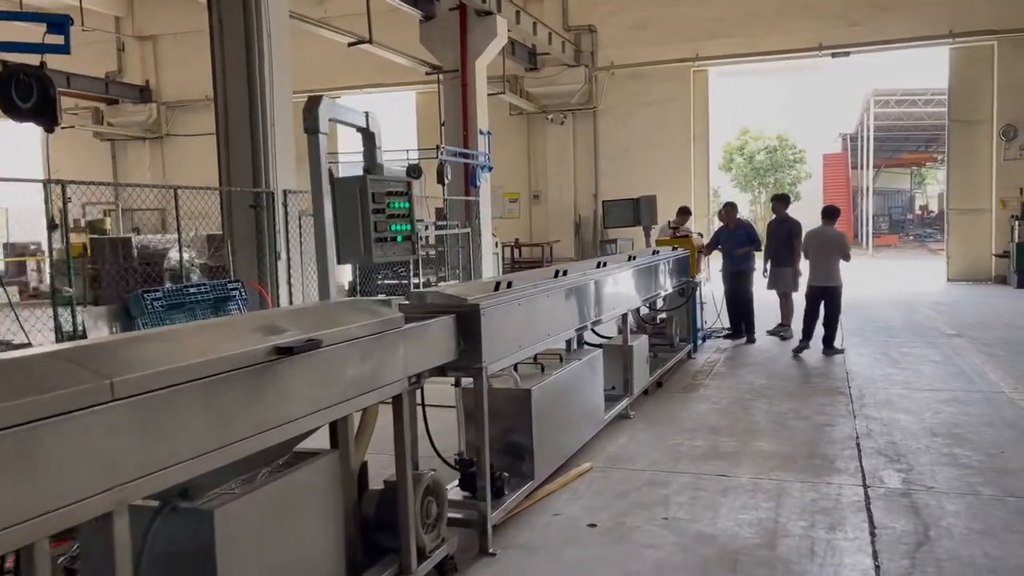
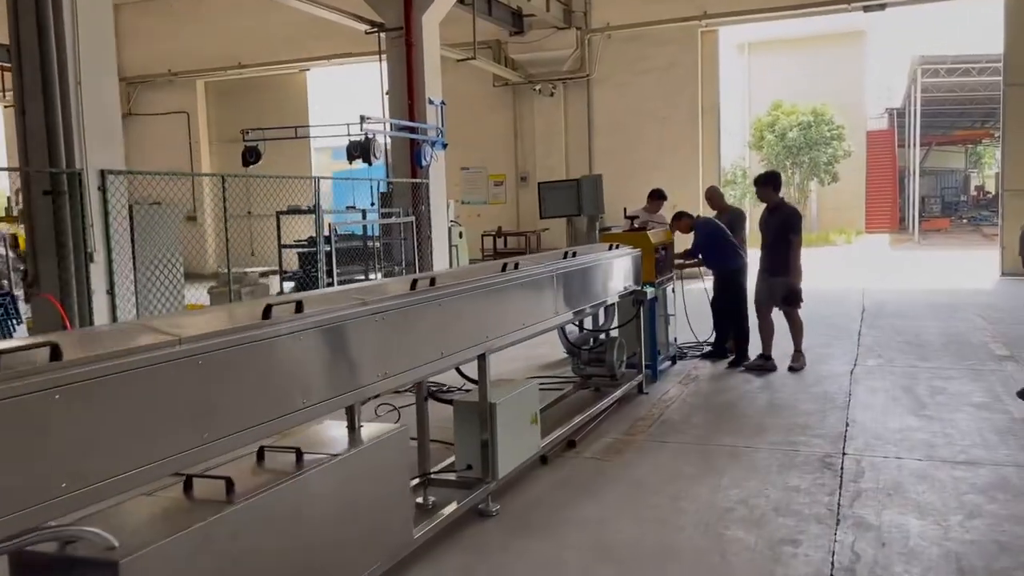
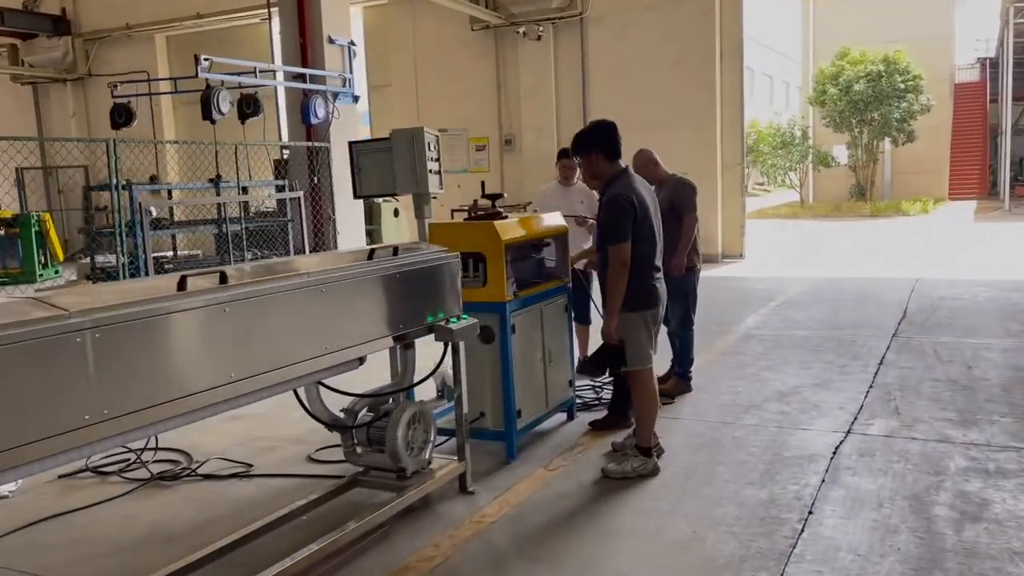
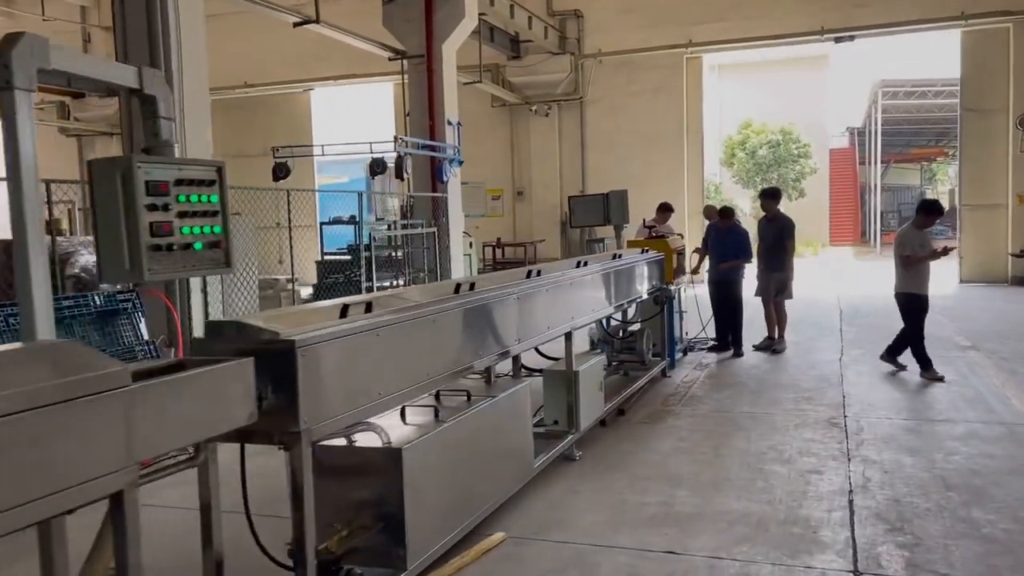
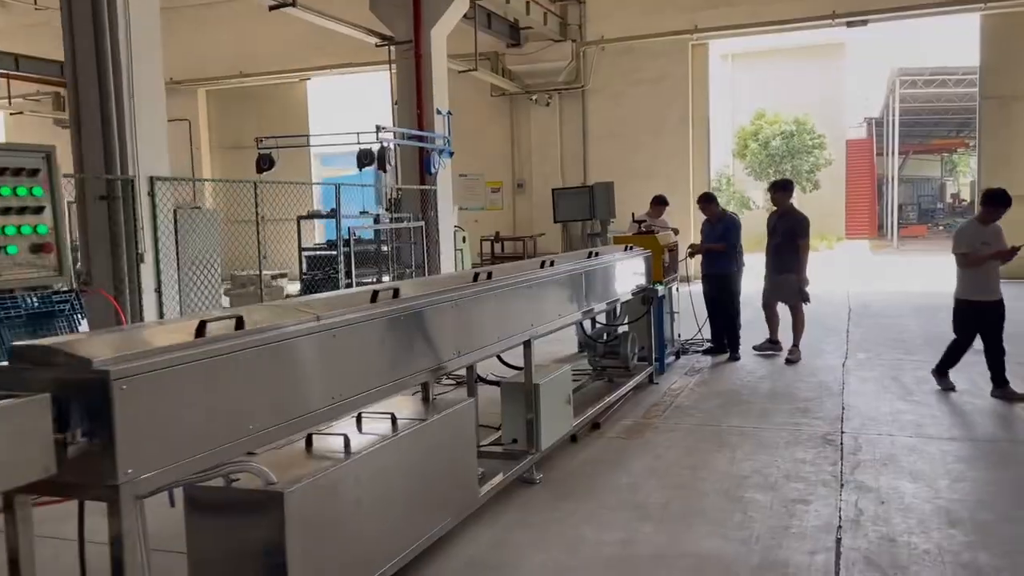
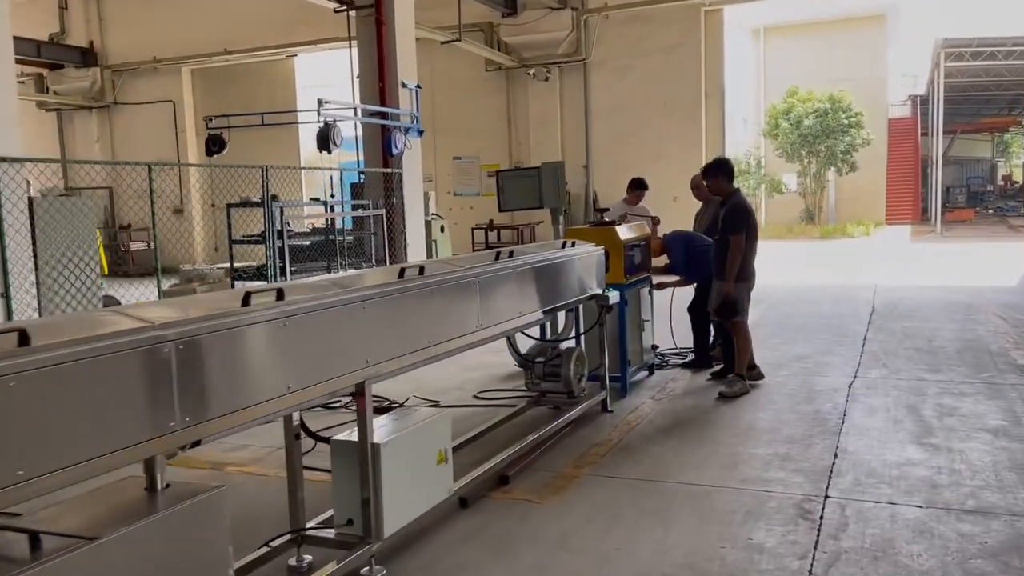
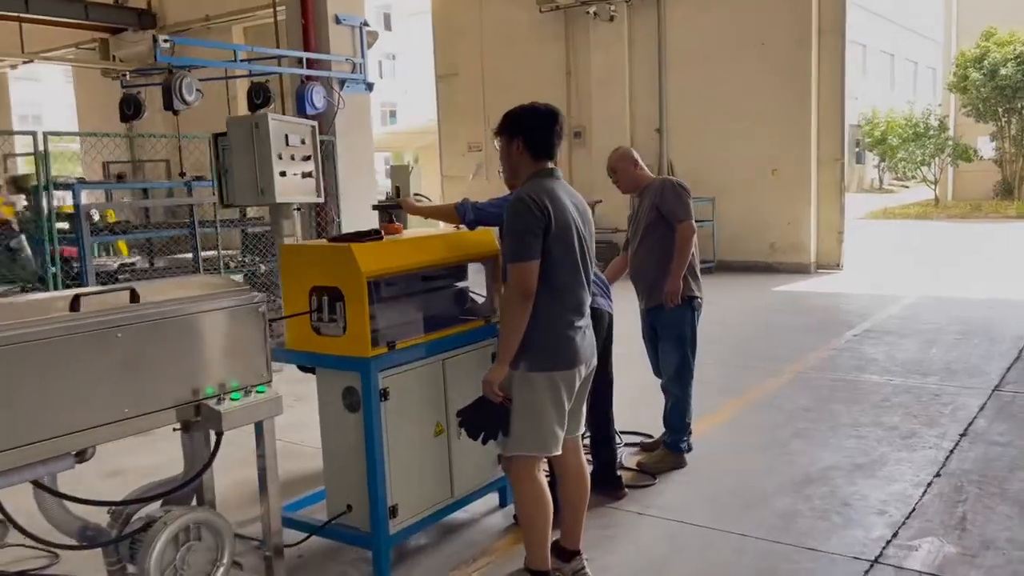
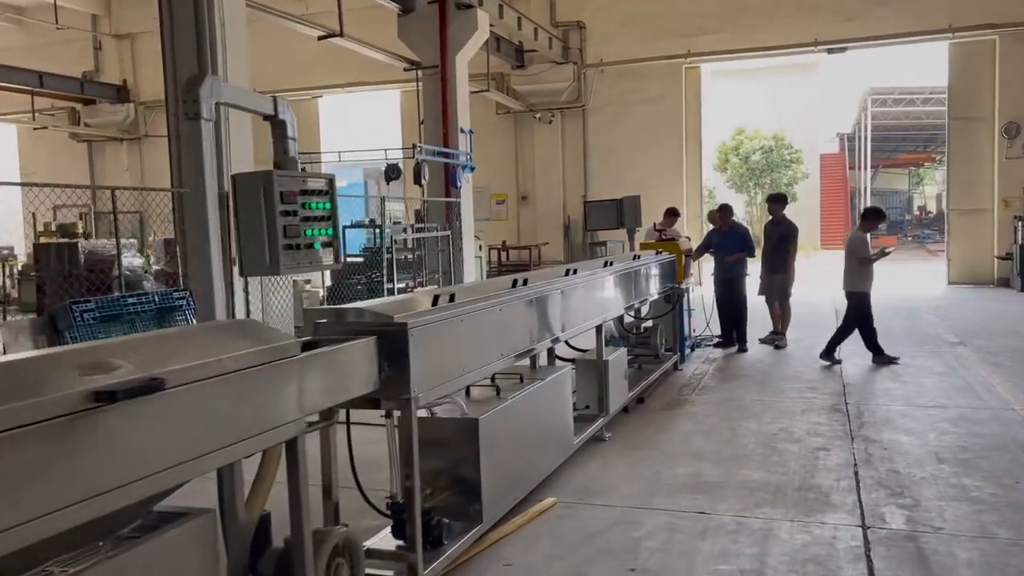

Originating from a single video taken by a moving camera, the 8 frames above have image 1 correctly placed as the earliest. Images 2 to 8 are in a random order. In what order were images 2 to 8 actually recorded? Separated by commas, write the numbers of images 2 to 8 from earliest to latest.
8, 4, 5, 2, 6, 3, 7
